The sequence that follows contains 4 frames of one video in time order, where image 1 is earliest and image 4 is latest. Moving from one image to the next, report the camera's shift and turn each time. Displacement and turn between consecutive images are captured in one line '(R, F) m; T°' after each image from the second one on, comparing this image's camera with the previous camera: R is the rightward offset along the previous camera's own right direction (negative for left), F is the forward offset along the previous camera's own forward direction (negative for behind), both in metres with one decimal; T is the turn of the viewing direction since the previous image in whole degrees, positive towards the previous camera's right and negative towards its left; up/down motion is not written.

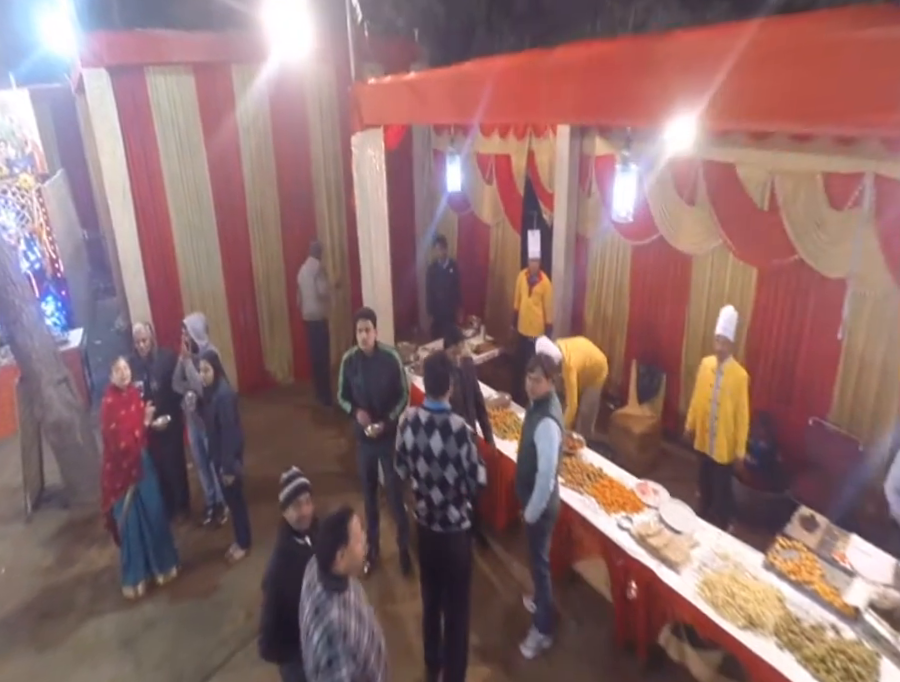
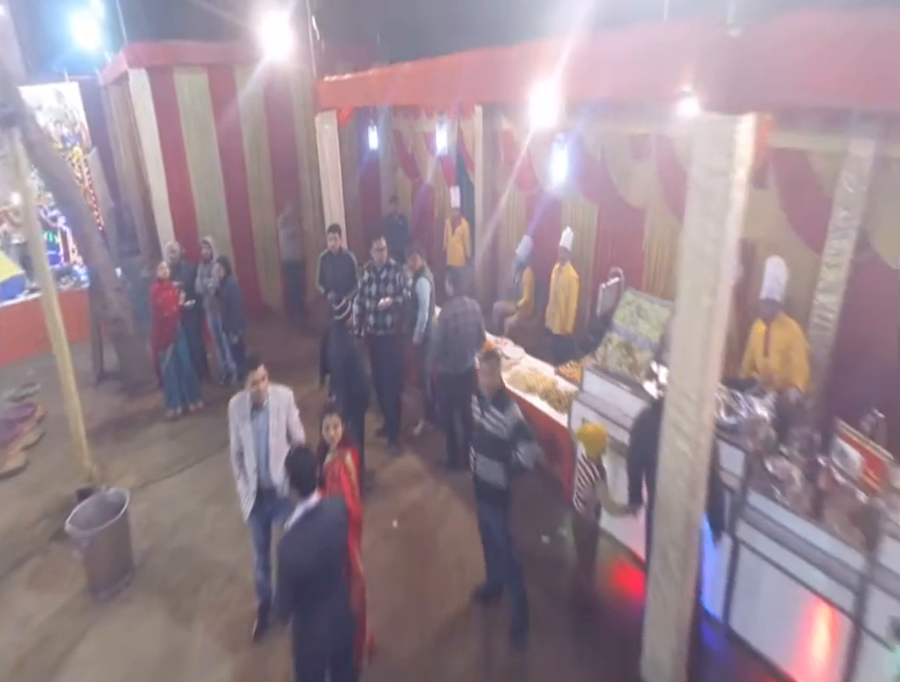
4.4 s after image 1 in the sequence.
(+0.9, -2.1) m; 0°
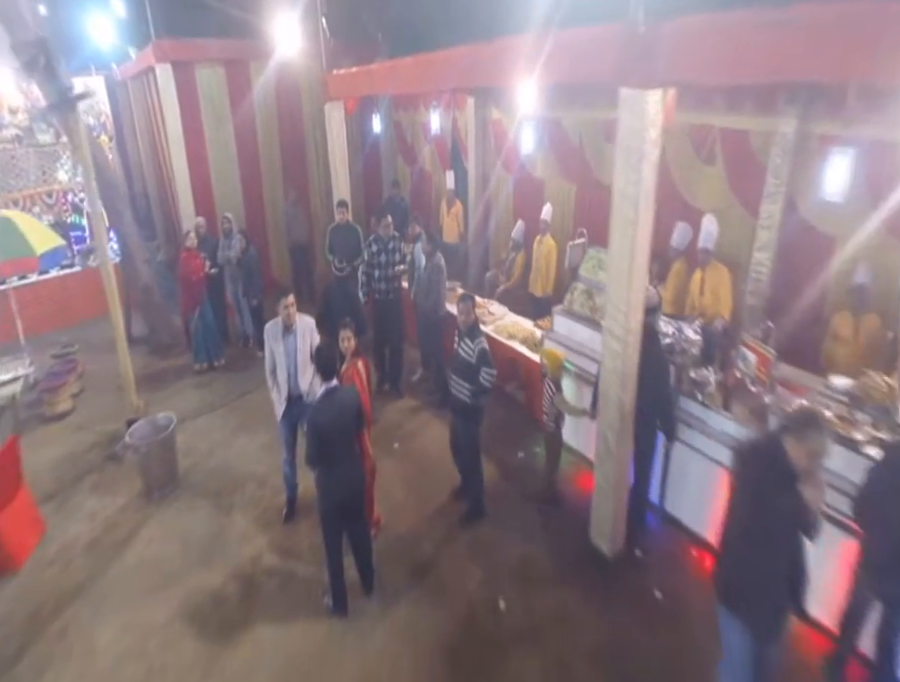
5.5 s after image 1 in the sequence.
(+0.1, -0.8) m; 0°
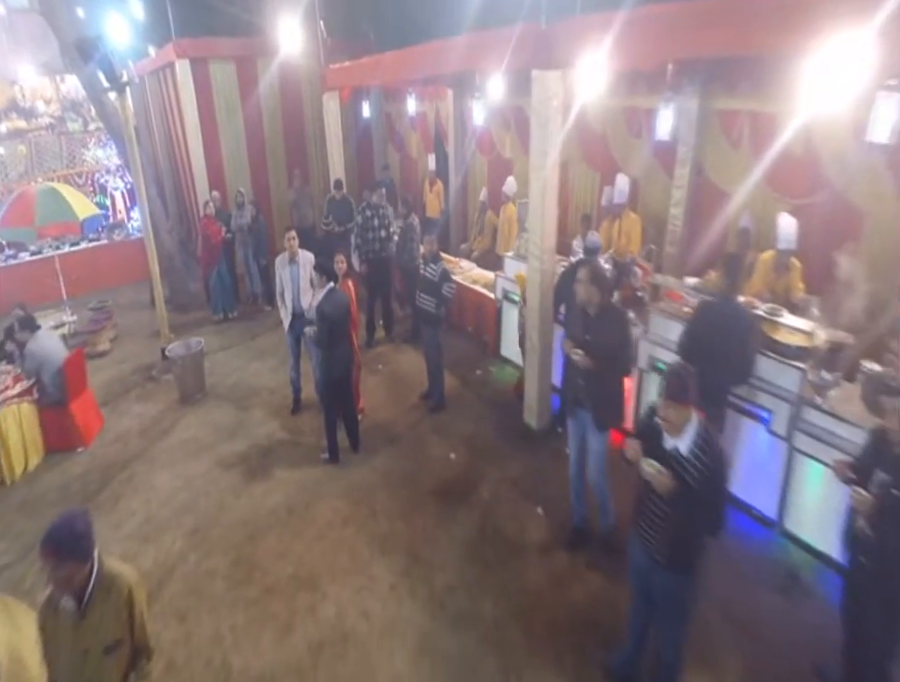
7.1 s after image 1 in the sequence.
(+0.3, -1.2) m; 0°
